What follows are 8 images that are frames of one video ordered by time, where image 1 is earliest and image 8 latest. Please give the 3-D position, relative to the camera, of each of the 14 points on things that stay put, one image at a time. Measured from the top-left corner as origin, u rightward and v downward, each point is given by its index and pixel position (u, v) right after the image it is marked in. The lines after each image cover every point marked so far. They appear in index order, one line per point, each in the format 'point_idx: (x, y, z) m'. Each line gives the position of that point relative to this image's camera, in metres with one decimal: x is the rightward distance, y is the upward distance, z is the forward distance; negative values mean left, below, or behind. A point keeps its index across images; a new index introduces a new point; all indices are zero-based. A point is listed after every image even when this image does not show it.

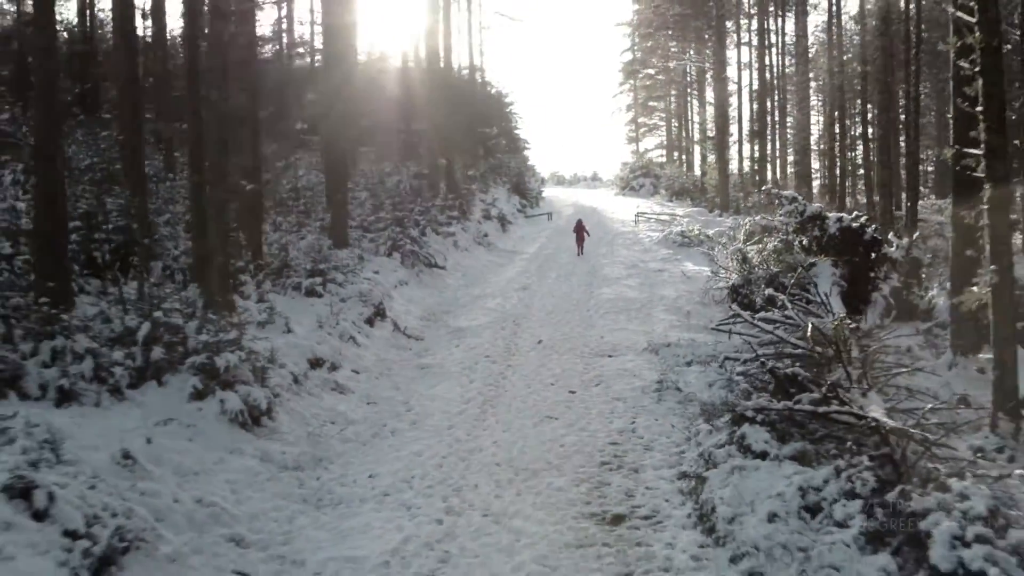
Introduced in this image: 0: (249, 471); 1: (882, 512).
0: (-1.5, -1.1, +5.9) m
1: (+1.7, -1.0, +4.5) m
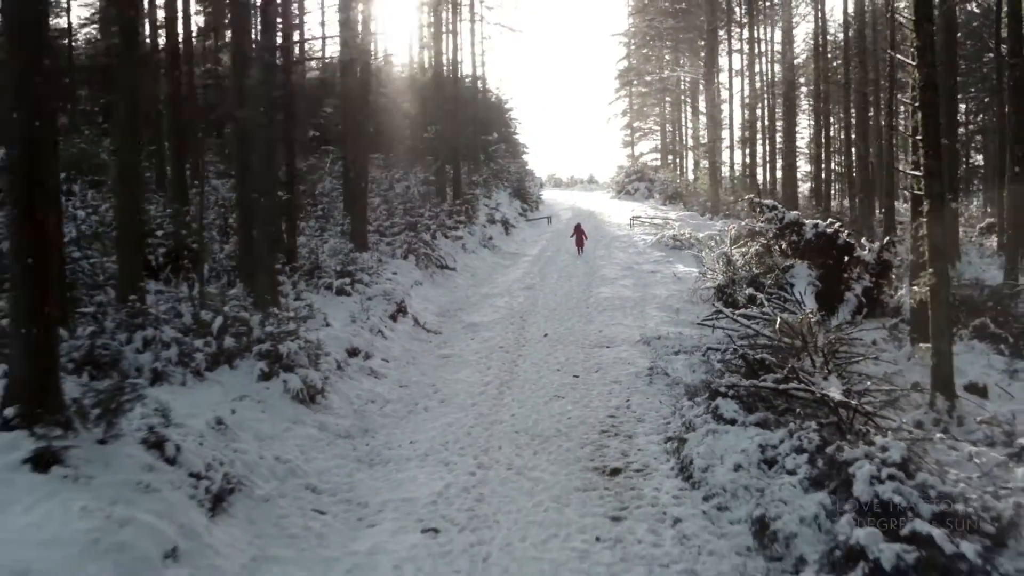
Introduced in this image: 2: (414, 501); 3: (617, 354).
0: (-1.4, -1.1, +7.2) m
1: (+1.8, -1.0, +5.8) m
2: (-0.6, -1.3, +6.1) m
3: (+1.0, -0.6, +9.9) m
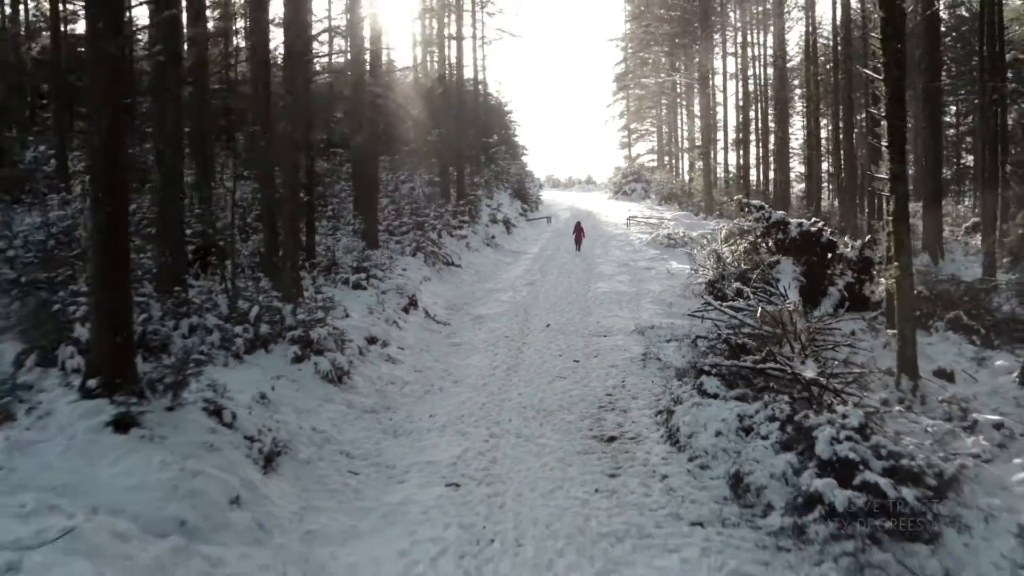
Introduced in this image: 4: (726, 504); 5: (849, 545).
0: (-1.4, -1.0, +8.1) m
1: (+1.9, -0.9, +6.7) m
2: (-0.5, -1.2, +7.0) m
3: (+1.1, -0.6, +10.8) m
4: (+1.3, -1.3, +6.0) m
5: (+1.8, -1.4, +5.4) m
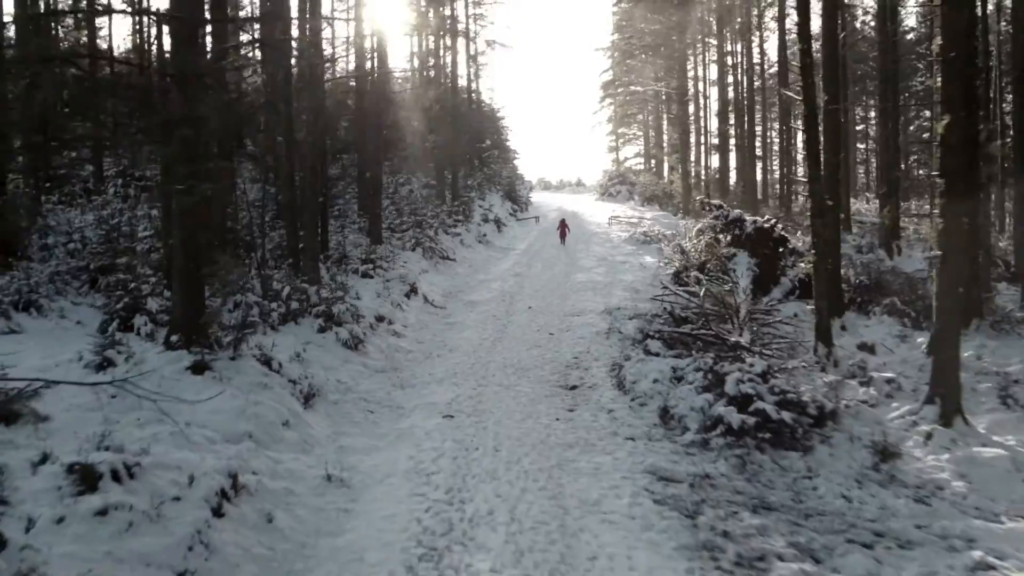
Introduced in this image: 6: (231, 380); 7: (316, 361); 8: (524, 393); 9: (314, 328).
0: (-1.5, -0.8, +10.0) m
1: (+1.7, -0.7, +8.7) m
2: (-0.7, -1.0, +8.9) m
3: (+0.9, -0.4, +12.7) m
4: (+1.2, -1.1, +8.0) m
5: (+1.7, -1.2, +7.4) m
6: (-2.2, -0.7, +7.9) m
7: (-1.9, -0.7, +9.6) m
8: (+0.1, -0.9, +9.0) m
9: (-2.1, -0.4, +10.5) m
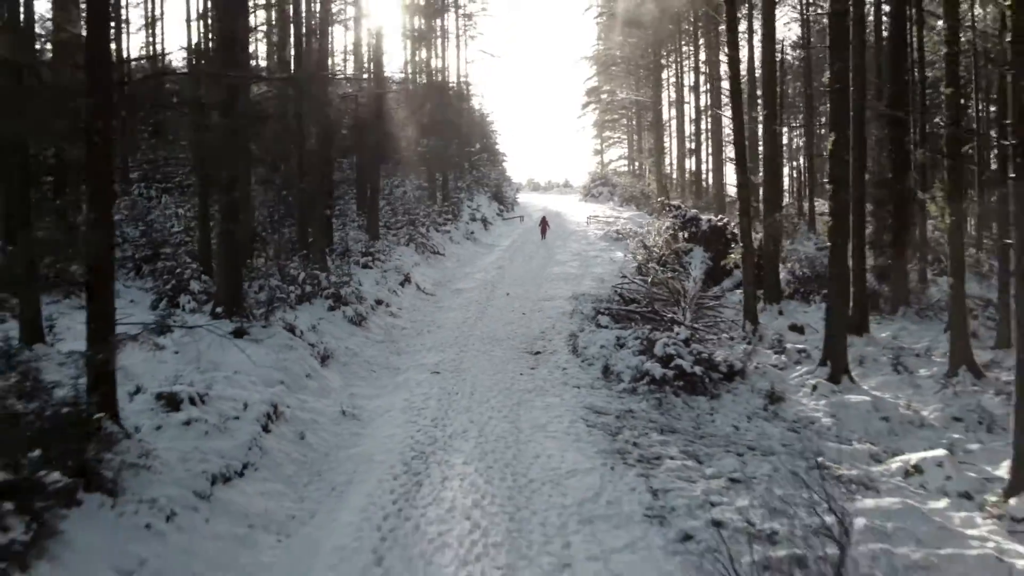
0: (-1.8, -0.6, +12.2) m
1: (+1.4, -0.6, +10.9) m
2: (-0.9, -0.8, +11.1) m
3: (+0.6, -0.2, +14.9) m
4: (+0.9, -0.9, +10.2) m
5: (+1.4, -1.0, +9.6) m
6: (-2.5, -0.5, +10.1) m
7: (-2.1, -0.5, +11.7) m
8: (-0.2, -0.8, +11.2) m
9: (-2.3, -0.2, +12.7) m
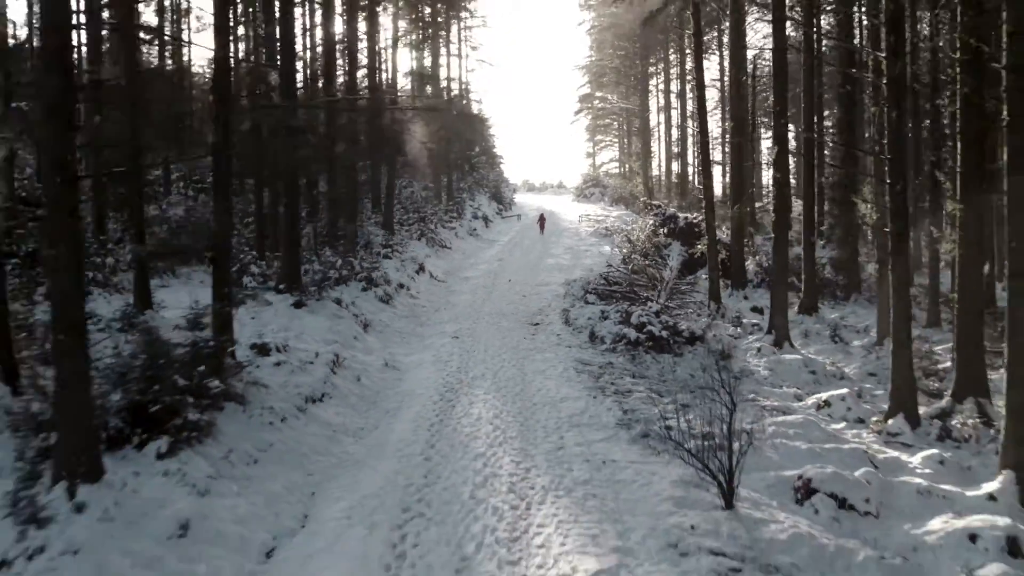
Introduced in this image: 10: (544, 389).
0: (-1.8, -0.4, +14.7) m
1: (+1.5, -0.3, +13.4) m
2: (-0.9, -0.6, +13.6) m
3: (+0.6, 0.0, +17.4) m
4: (+0.9, -0.7, +12.7) m
5: (+1.5, -0.8, +12.1) m
6: (-2.4, -0.3, +12.6) m
7: (-2.1, -0.3, +14.3) m
8: (-0.1, -0.5, +13.7) m
9: (-2.3, 0.0, +15.2) m
10: (+0.3, -1.0, +10.2) m
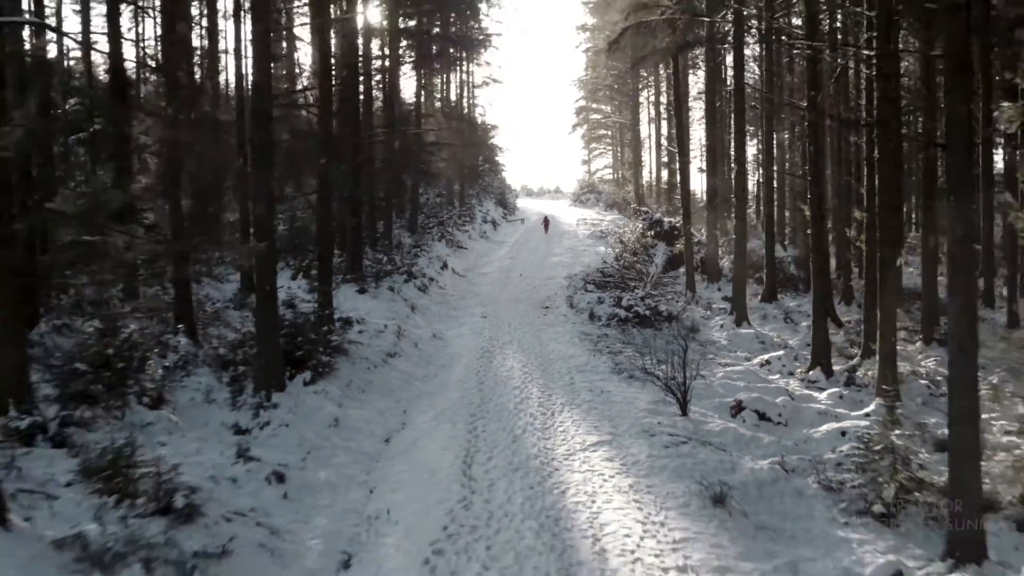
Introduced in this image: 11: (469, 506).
0: (-1.5, -0.2, +18.3) m
1: (+1.8, -0.2, +17.0) m
2: (-0.6, -0.4, +17.2) m
3: (+0.9, +0.2, +21.0) m
4: (+1.2, -0.5, +16.3) m
5: (+1.7, -0.6, +15.7) m
6: (-2.2, -0.1, +16.1) m
7: (-1.8, -0.1, +17.8) m
8: (+0.2, -0.4, +17.3) m
9: (-2.0, +0.2, +18.7) m
10: (+0.6, -0.9, +13.7) m
11: (-0.3, -1.6, +7.6) m
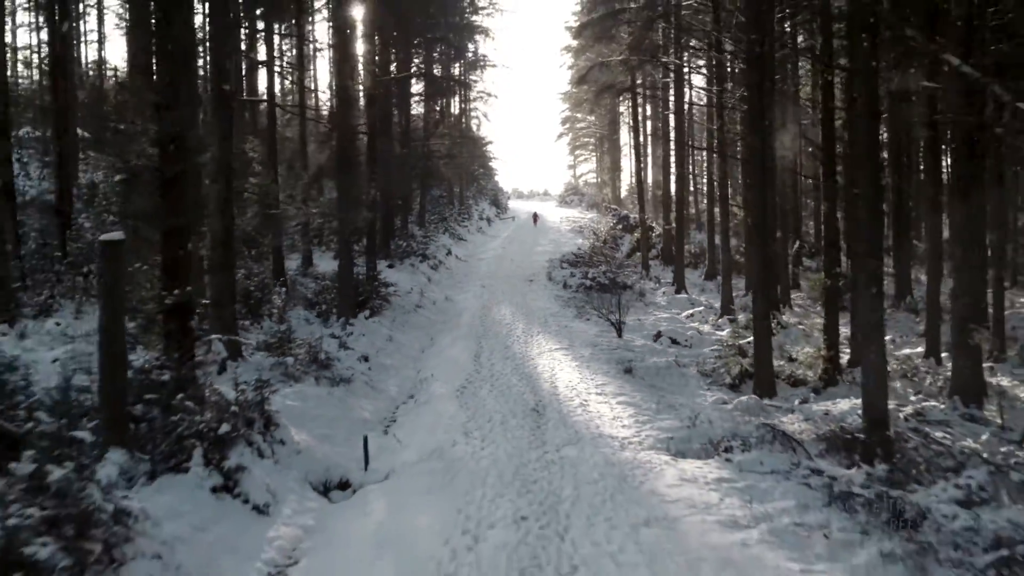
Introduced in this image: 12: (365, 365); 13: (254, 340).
0: (-1.7, +0.3, +23.5) m
1: (+1.6, +0.4, +22.2) m
2: (-0.8, +0.1, +22.4) m
3: (+0.7, +0.7, +26.2) m
4: (+1.1, 0.0, +21.5) m
5: (+1.6, -0.1, +20.9) m
6: (-2.3, +0.4, +21.3) m
7: (-2.0, +0.4, +23.0) m
8: (0.0, +0.1, +22.5) m
9: (-2.2, +0.7, +24.0) m
10: (+0.5, -0.3, +19.0) m
11: (-0.4, -1.1, +12.8) m
12: (-1.9, -1.0, +12.8) m
13: (-3.2, -0.7, +12.3) m
